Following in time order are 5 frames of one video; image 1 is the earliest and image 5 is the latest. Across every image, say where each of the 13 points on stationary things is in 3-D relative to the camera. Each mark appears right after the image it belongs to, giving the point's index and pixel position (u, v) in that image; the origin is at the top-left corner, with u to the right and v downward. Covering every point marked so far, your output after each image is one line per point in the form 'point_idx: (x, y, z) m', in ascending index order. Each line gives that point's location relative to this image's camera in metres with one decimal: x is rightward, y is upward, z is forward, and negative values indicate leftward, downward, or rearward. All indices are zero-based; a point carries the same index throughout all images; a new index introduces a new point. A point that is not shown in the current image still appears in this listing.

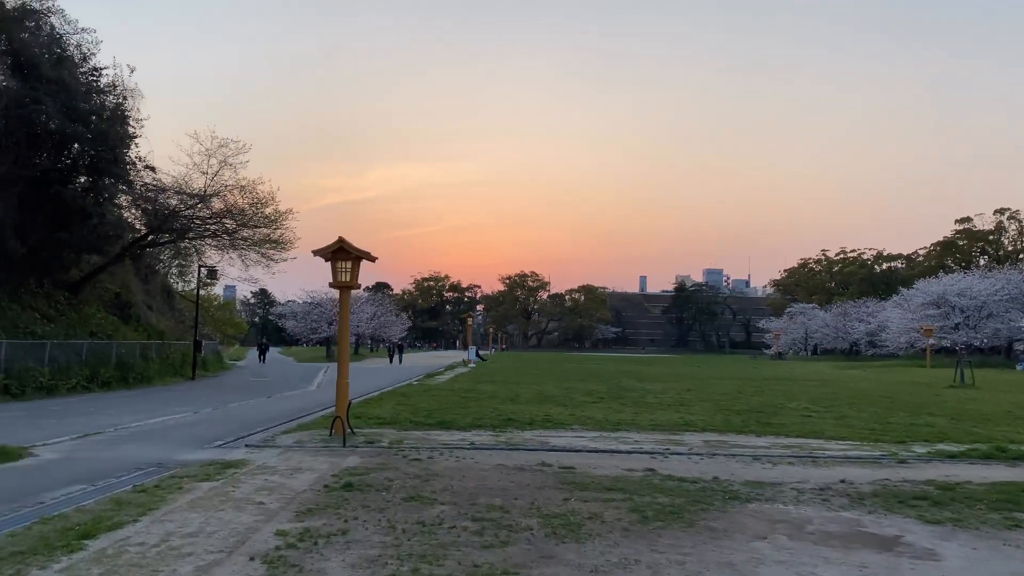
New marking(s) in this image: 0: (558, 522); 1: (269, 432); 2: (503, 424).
0: (+0.4, -2.2, +7.8) m
1: (-4.7, -2.8, +16.2) m
2: (-0.2, -2.9, +17.7) m
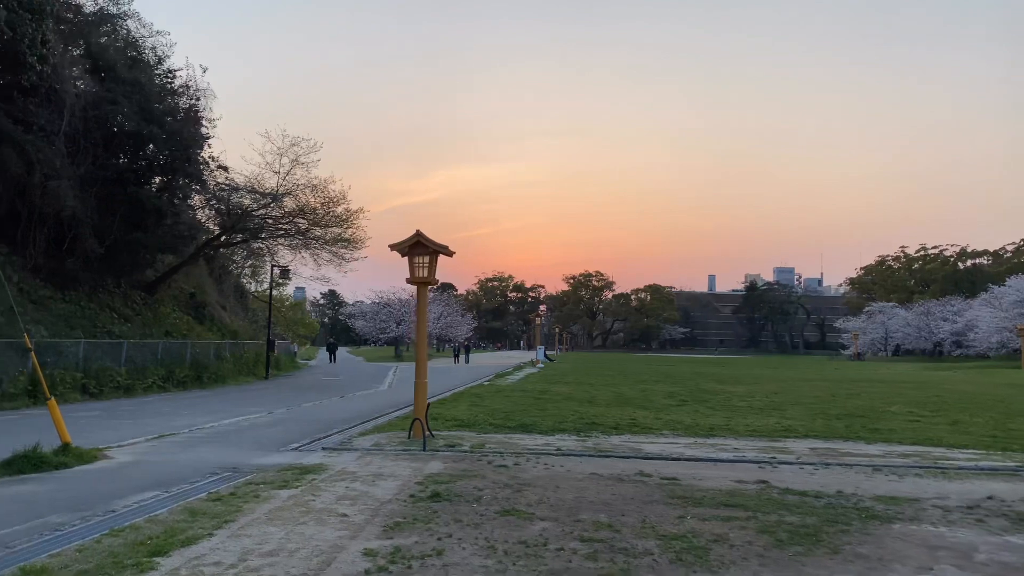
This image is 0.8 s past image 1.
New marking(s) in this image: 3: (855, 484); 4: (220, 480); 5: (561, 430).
0: (+1.4, -2.1, +6.8) m
1: (-3.1, -2.7, +15.6) m
2: (+1.5, -2.8, +16.7) m
3: (+4.3, -2.4, +10.5) m
4: (-3.6, -2.4, +10.3) m
5: (+0.9, -2.8, +16.2) m
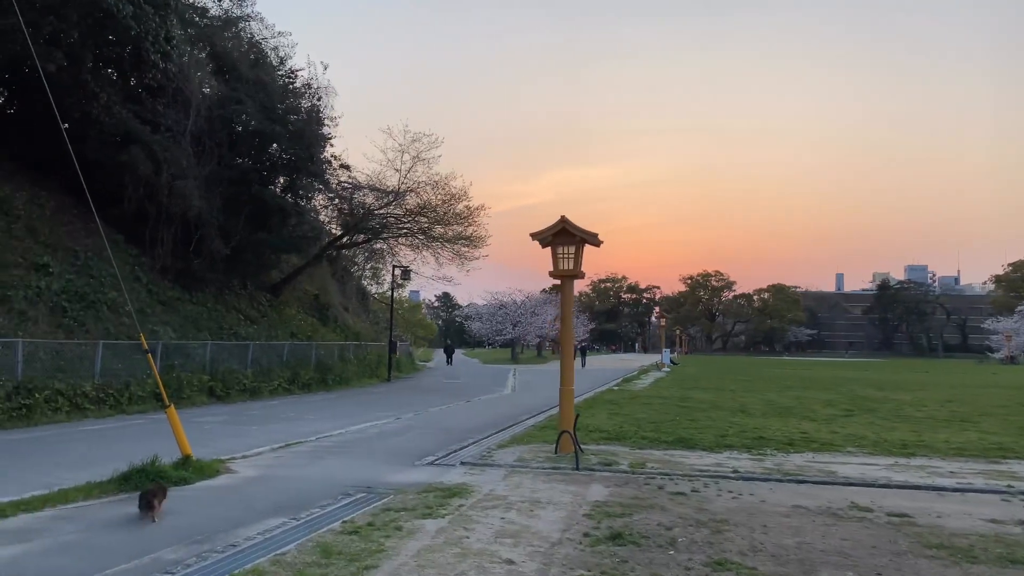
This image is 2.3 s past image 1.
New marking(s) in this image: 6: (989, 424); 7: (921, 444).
0: (+2.8, -1.9, +4.7) m
1: (-0.5, -2.6, +14.0) m
2: (+4.2, -2.7, +14.6) m
3: (+6.1, -2.3, +8.0) m
4: (-1.7, -2.3, +8.9) m
5: (+3.6, -2.7, +14.1) m
6: (+10.3, -2.9, +18.1) m
7: (+7.2, -2.7, +14.7) m
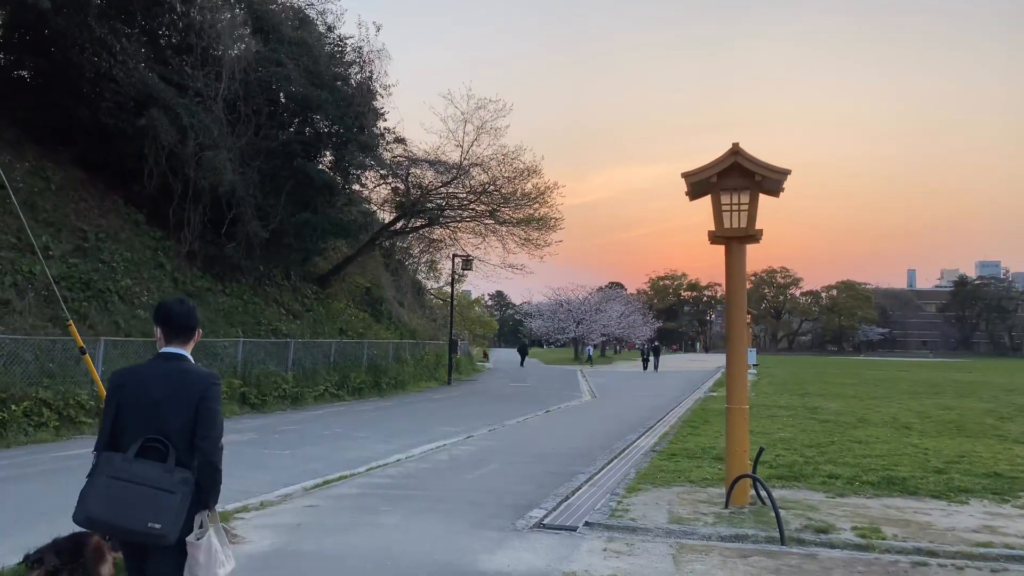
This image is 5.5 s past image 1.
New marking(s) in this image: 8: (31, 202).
0: (+3.7, -1.6, +0.3) m
1: (+1.1, -2.3, +9.7) m
2: (+5.8, -2.3, +10.0) m
3: (+7.3, -1.9, +3.3) m
4: (-0.4, -2.0, +4.7) m
5: (+5.1, -2.3, +9.6) m
6: (+12.0, -2.5, +13.1) m
7: (+8.7, -2.4, +10.0) m
8: (-10.6, +1.9, +18.6) m
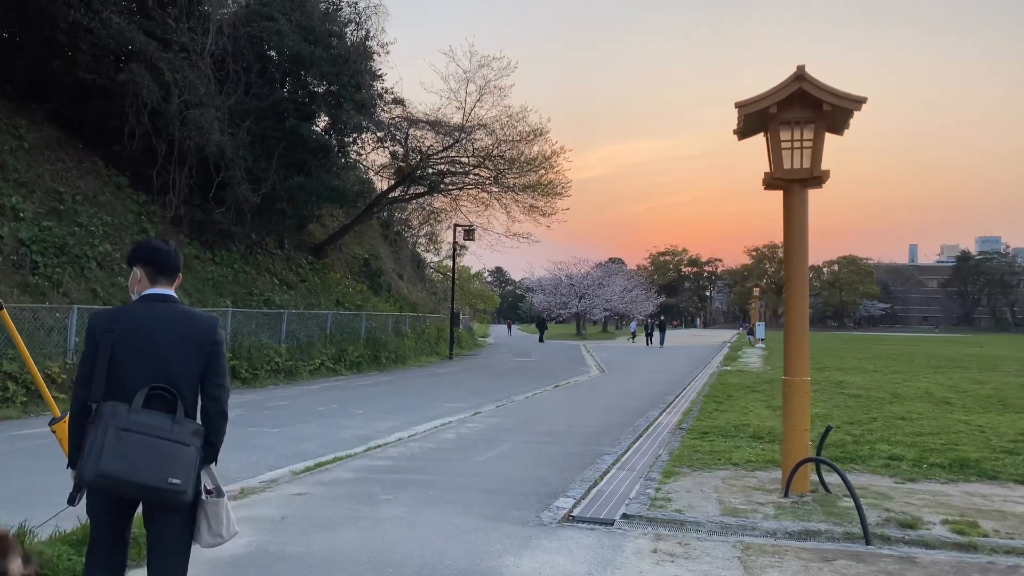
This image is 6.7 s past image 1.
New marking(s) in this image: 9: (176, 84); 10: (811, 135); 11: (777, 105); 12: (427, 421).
0: (+3.9, -1.4, -0.9) m
1: (+1.2, -1.9, +8.5) m
2: (+6.0, -1.9, +8.8) m
3: (+7.5, -1.7, +2.1) m
4: (-0.2, -1.7, +3.5) m
5: (+5.3, -1.9, +8.4) m
6: (+12.2, -2.0, +11.9) m
7: (+8.9, -1.9, +8.7) m
8: (-10.5, +2.6, +17.2) m
9: (-7.9, +4.8, +19.8) m
10: (+2.6, +1.3, +7.3) m
11: (+2.3, +1.6, +7.4) m
12: (-1.3, -2.0, +12.6) m
